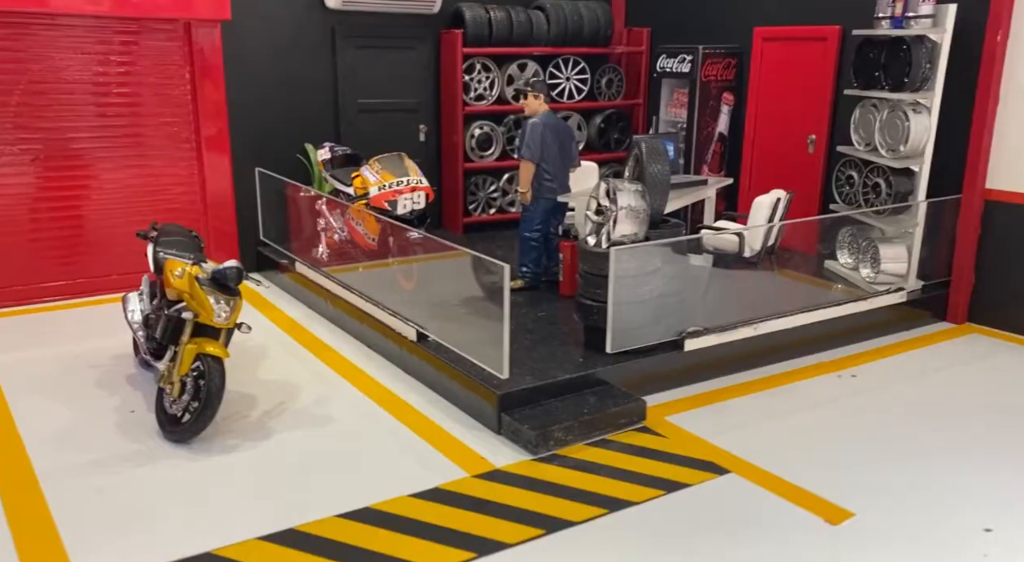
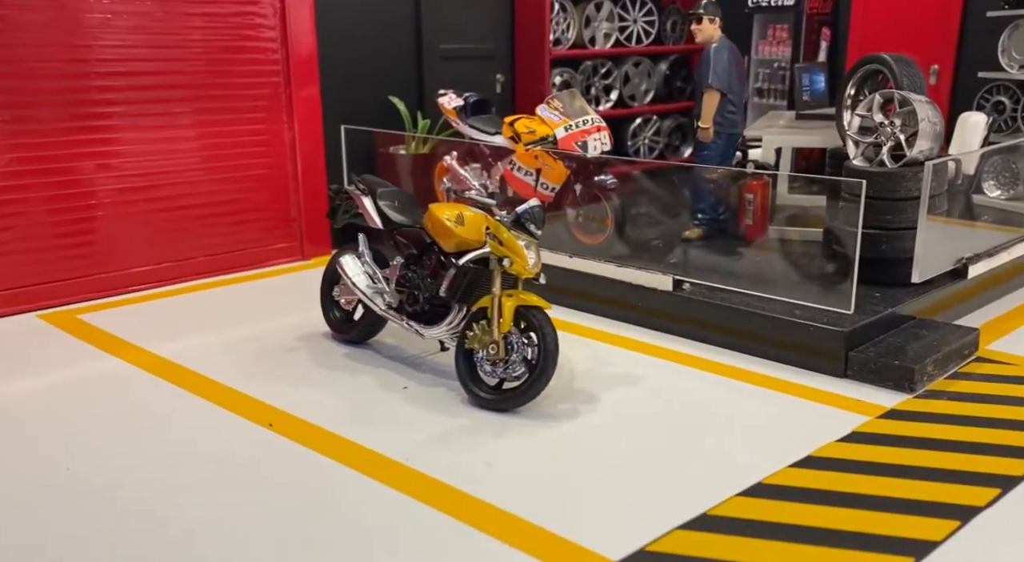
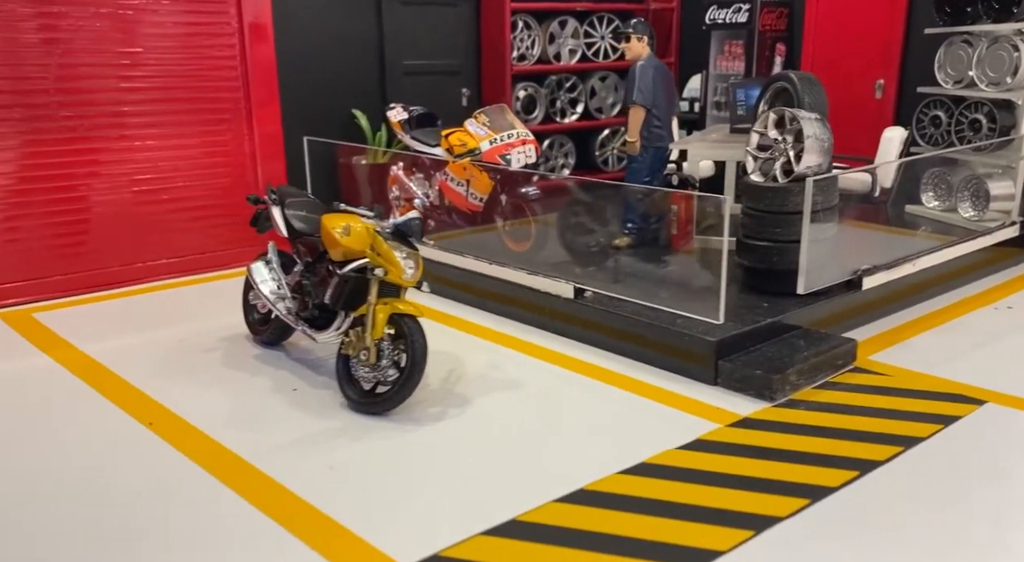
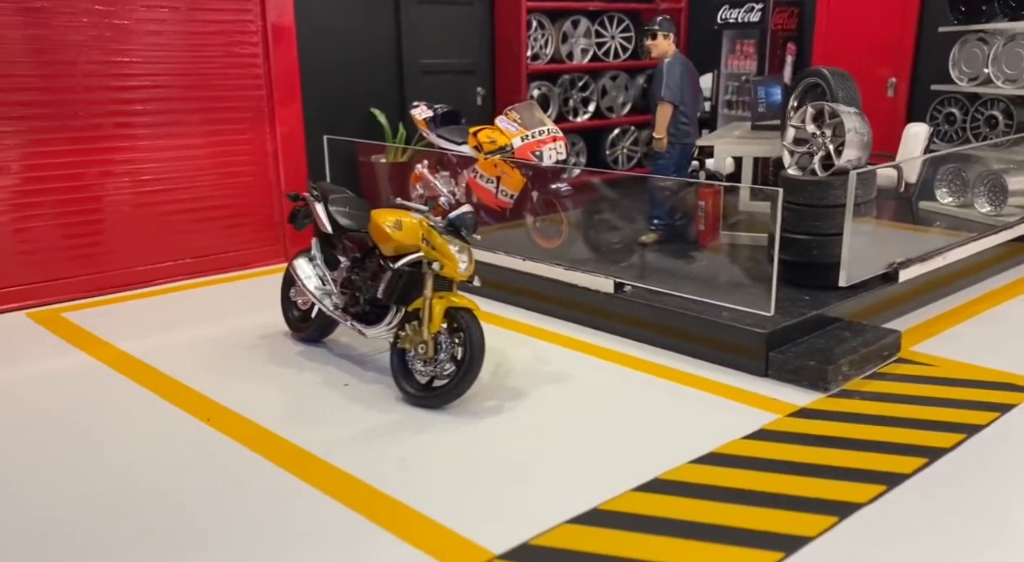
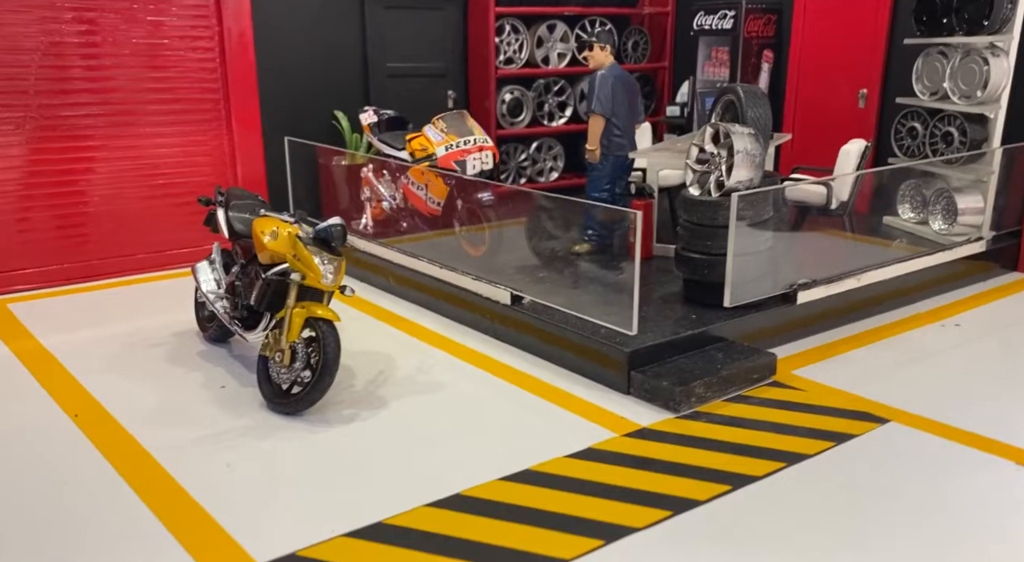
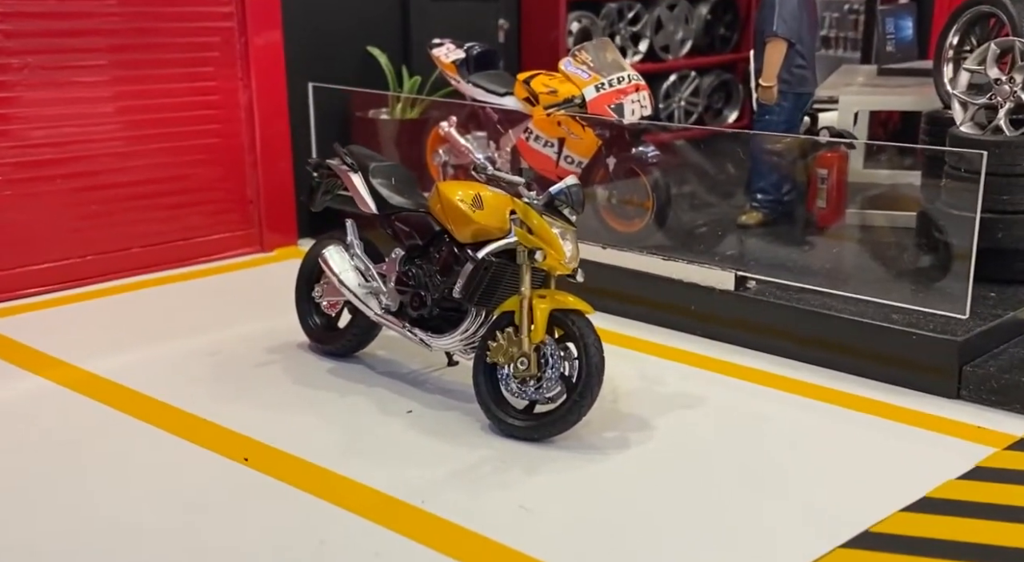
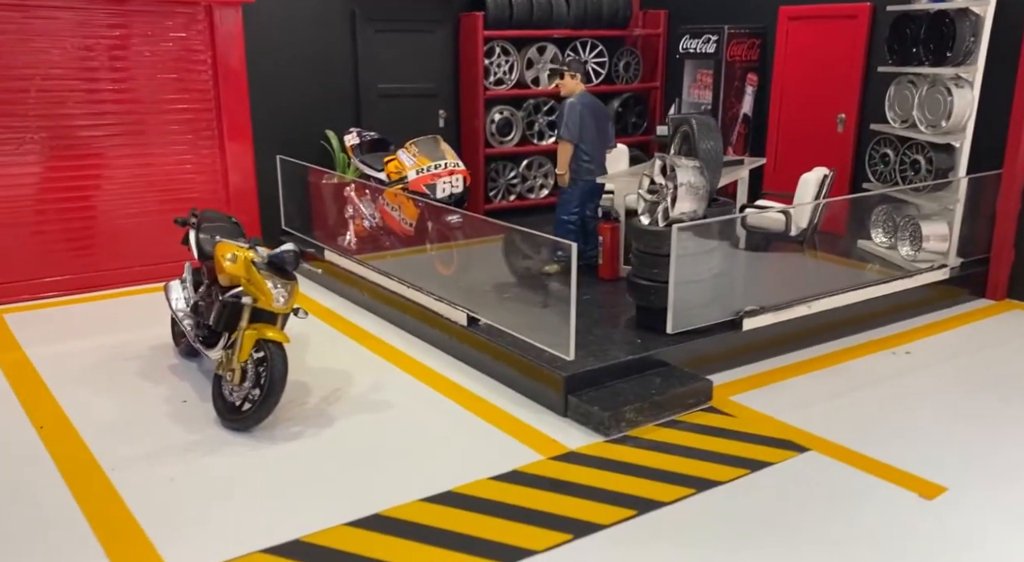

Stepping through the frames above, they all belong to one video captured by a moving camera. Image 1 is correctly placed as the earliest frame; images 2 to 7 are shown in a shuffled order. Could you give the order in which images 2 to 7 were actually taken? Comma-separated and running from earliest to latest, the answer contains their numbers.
7, 5, 3, 4, 2, 6
